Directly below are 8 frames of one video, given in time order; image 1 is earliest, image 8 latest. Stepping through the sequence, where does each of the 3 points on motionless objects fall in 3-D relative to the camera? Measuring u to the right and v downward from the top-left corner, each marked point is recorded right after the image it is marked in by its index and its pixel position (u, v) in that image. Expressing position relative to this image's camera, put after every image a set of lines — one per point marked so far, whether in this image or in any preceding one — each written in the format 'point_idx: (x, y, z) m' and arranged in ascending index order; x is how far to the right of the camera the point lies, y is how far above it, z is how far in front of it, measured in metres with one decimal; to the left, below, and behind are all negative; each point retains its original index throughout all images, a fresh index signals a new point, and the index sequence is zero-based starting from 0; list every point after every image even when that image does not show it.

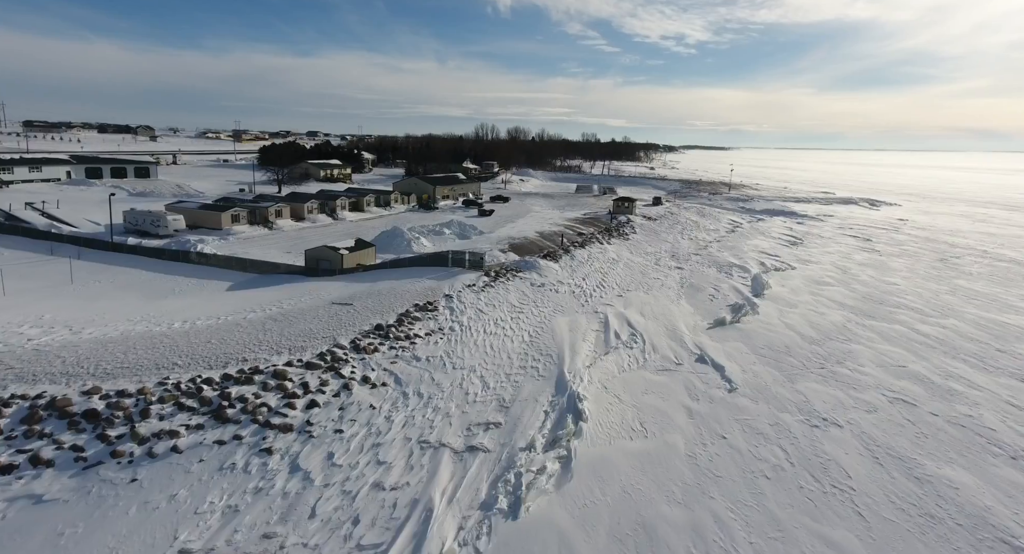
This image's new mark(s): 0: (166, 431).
0: (-5.3, -2.4, +8.6) m
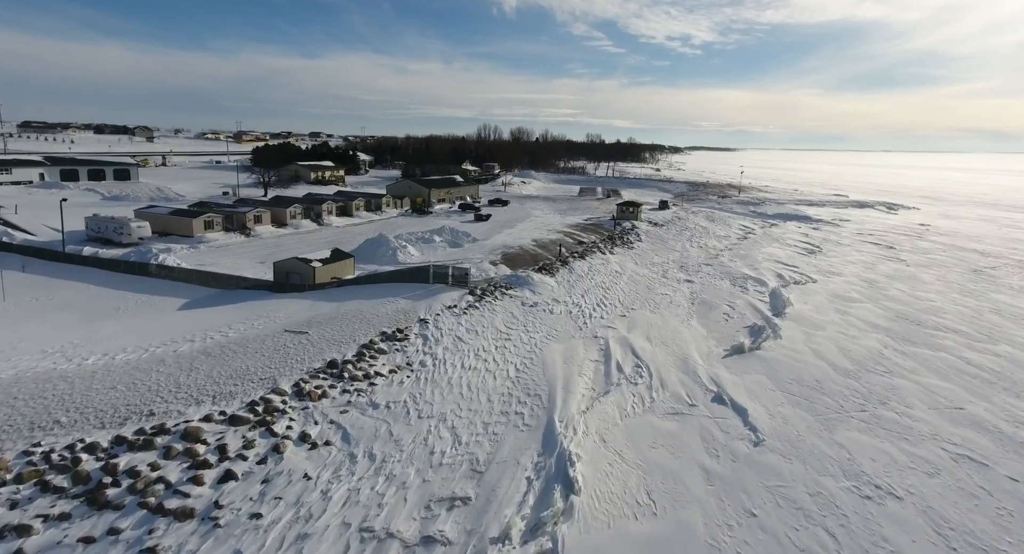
0: (-5.7, -2.9, +6.5) m
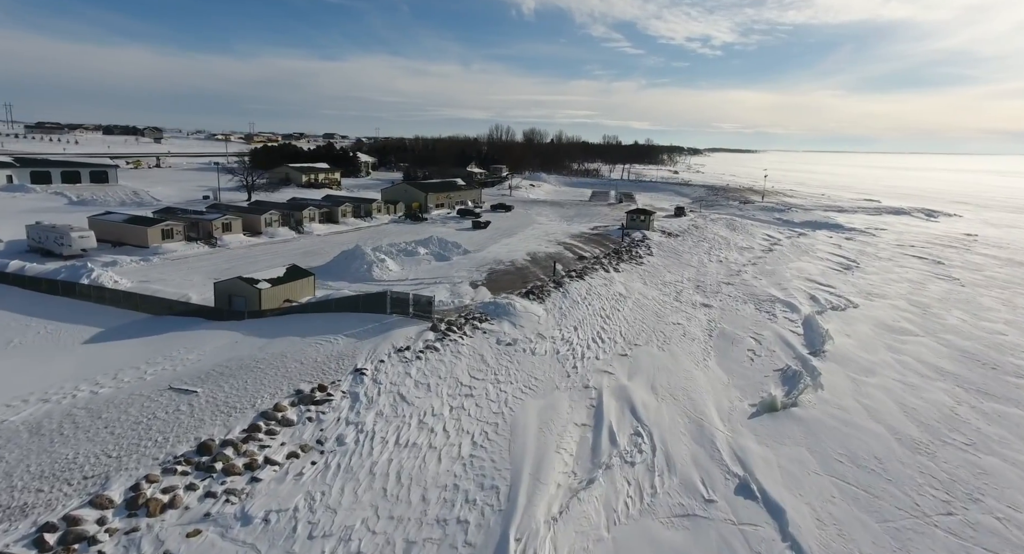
0: (-6.7, -3.5, +3.5) m
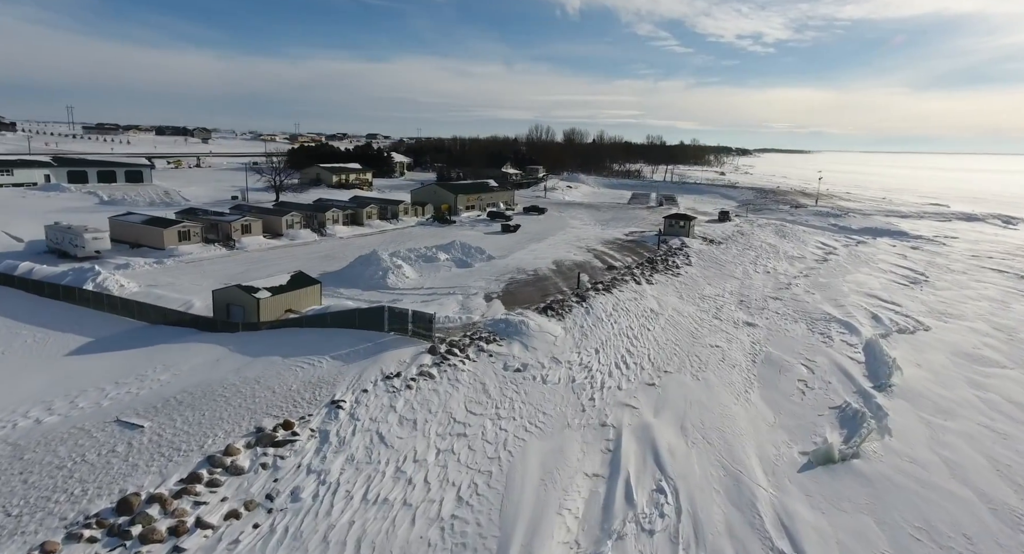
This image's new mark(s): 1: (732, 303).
0: (-7.2, -3.7, +2.4) m
1: (+7.5, -0.9, +19.2) m
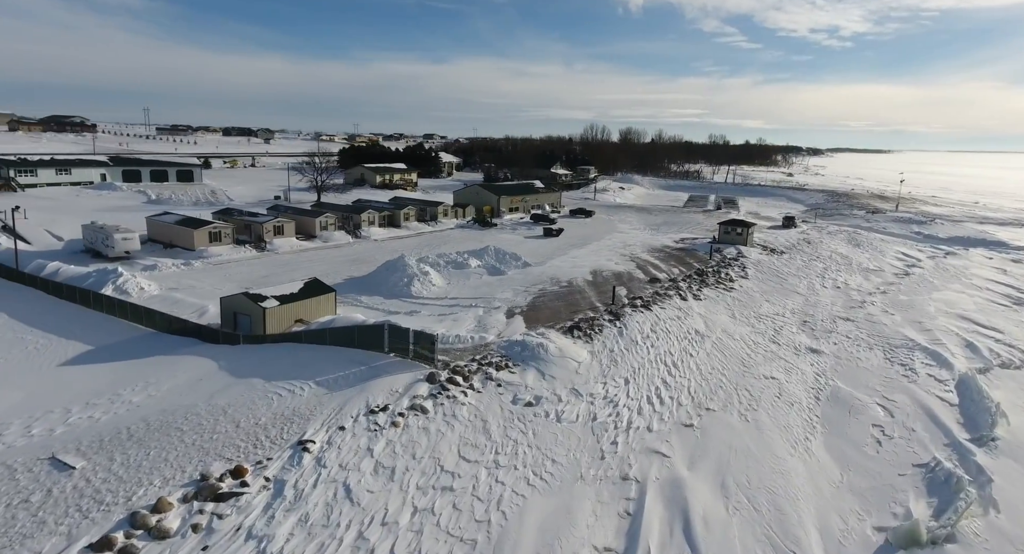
0: (-7.9, -3.9, +1.5) m
1: (+8.4, -1.4, +16.8) m
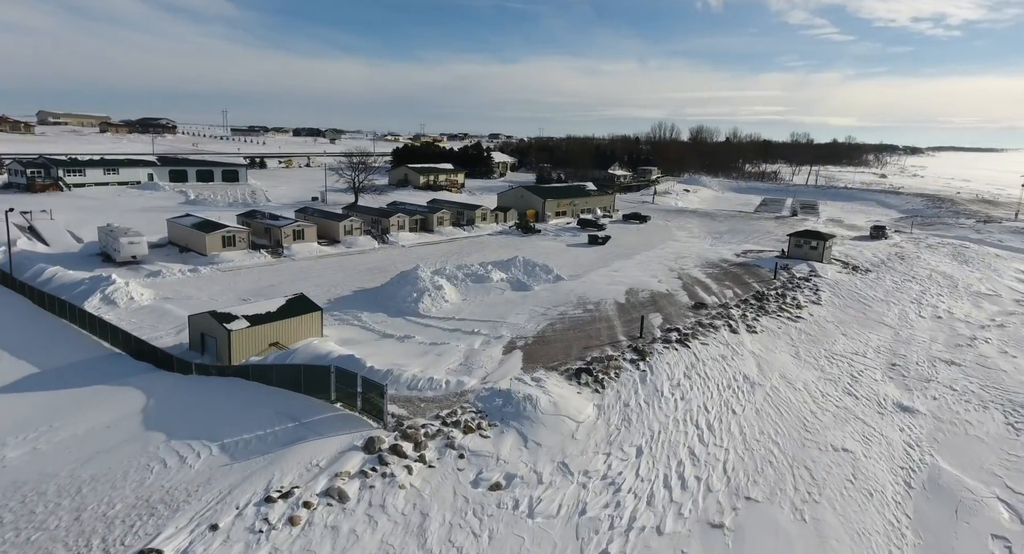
0: (-9.5, -4.3, 0.0) m
1: (+8.6, -2.1, +13.2) m
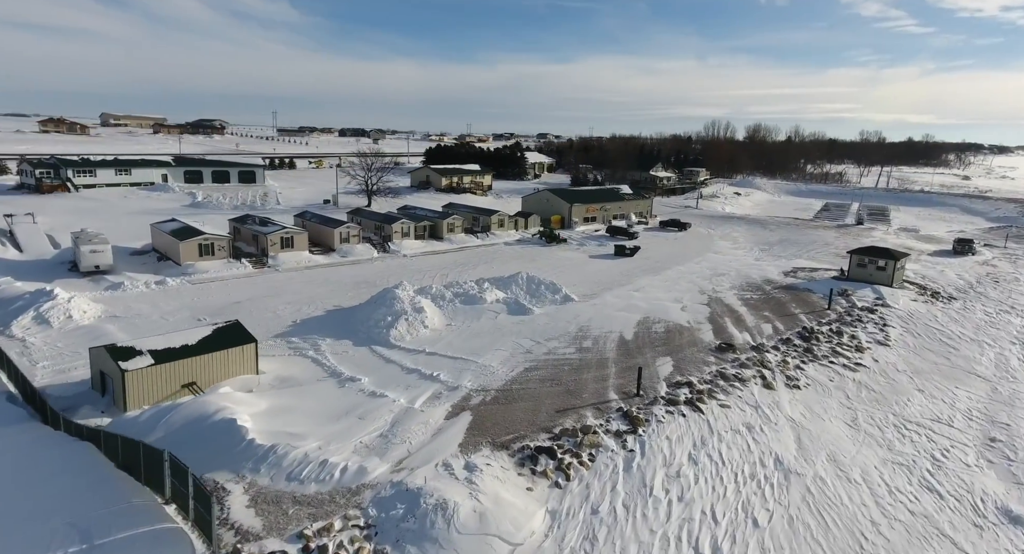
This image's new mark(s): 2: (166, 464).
0: (-11.4, -4.7, -1.9) m
1: (+7.8, -2.9, +9.6) m
2: (-4.0, -2.2, +6.4) m
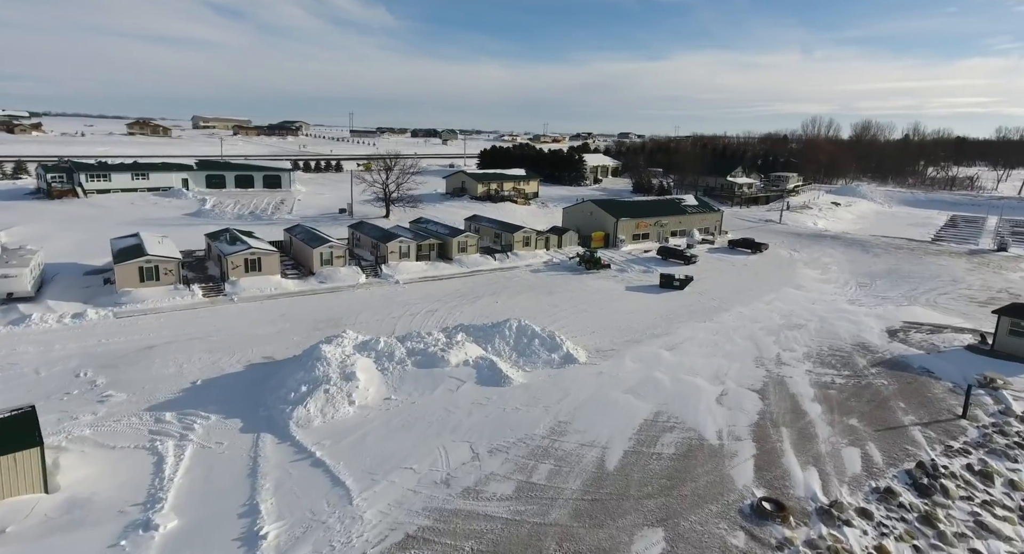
0: (-14.8, -5.5, -4.7) m
1: (+6.0, -4.4, +4.0) m
2: (-6.1, -3.3, +2.5) m
